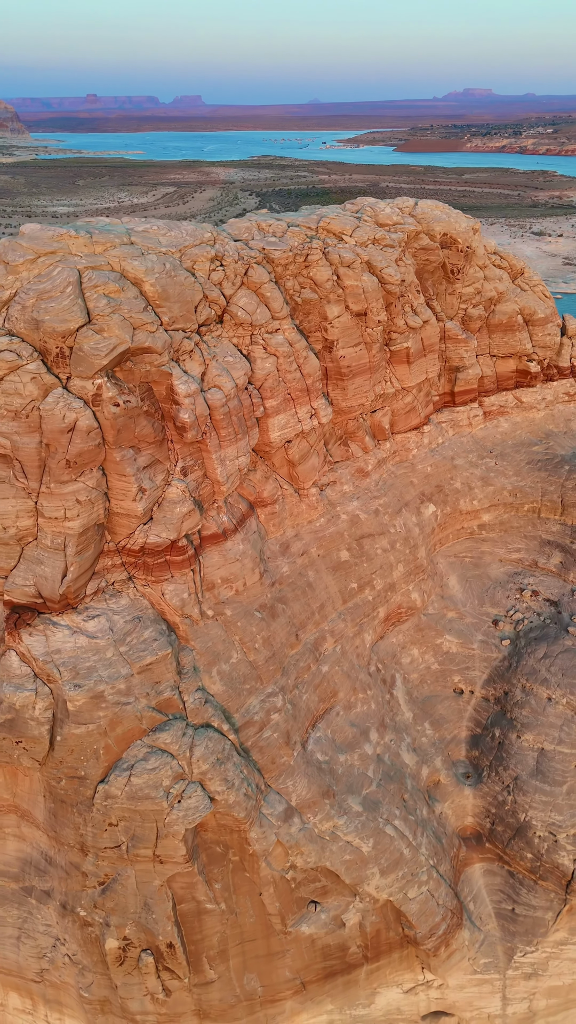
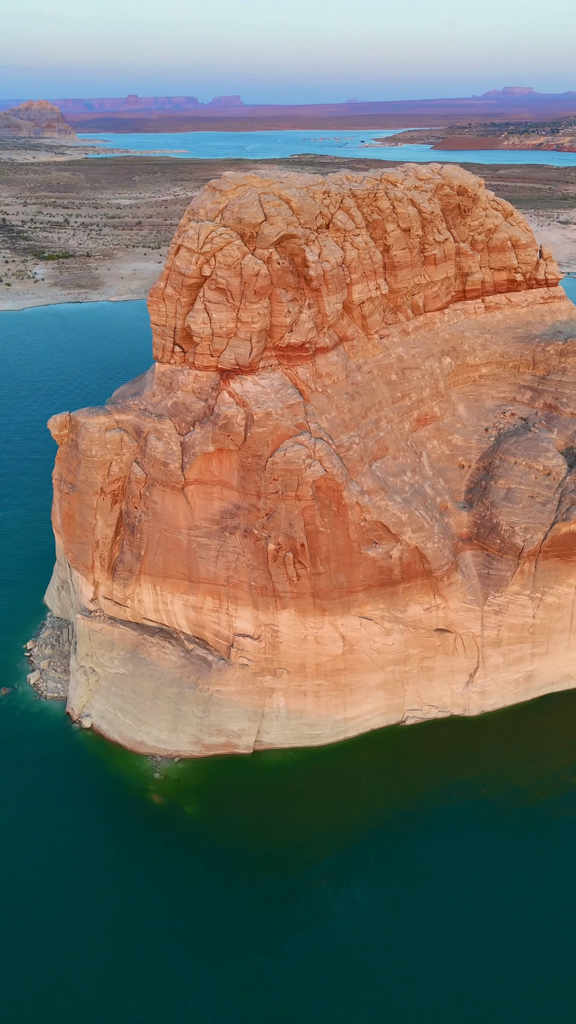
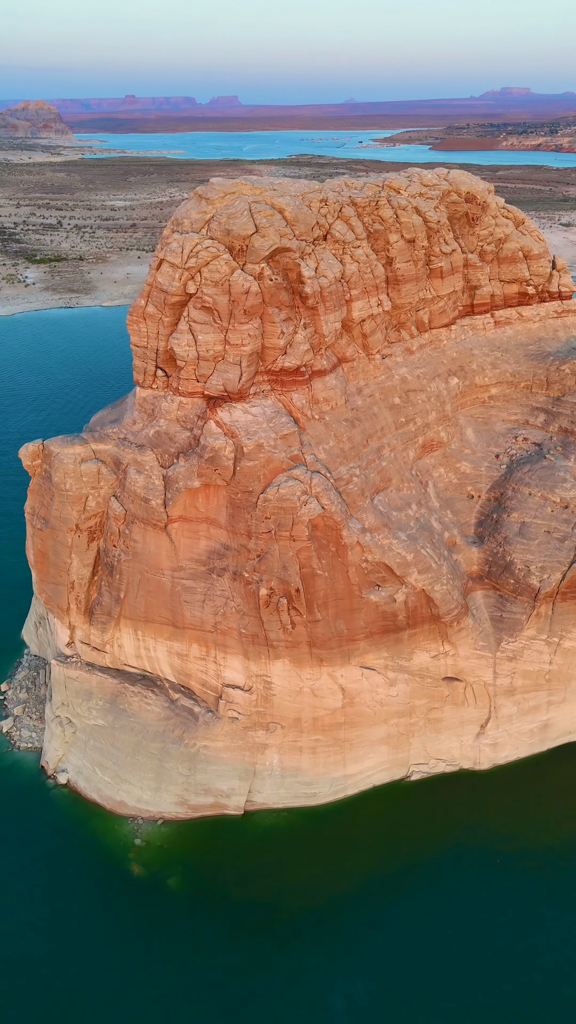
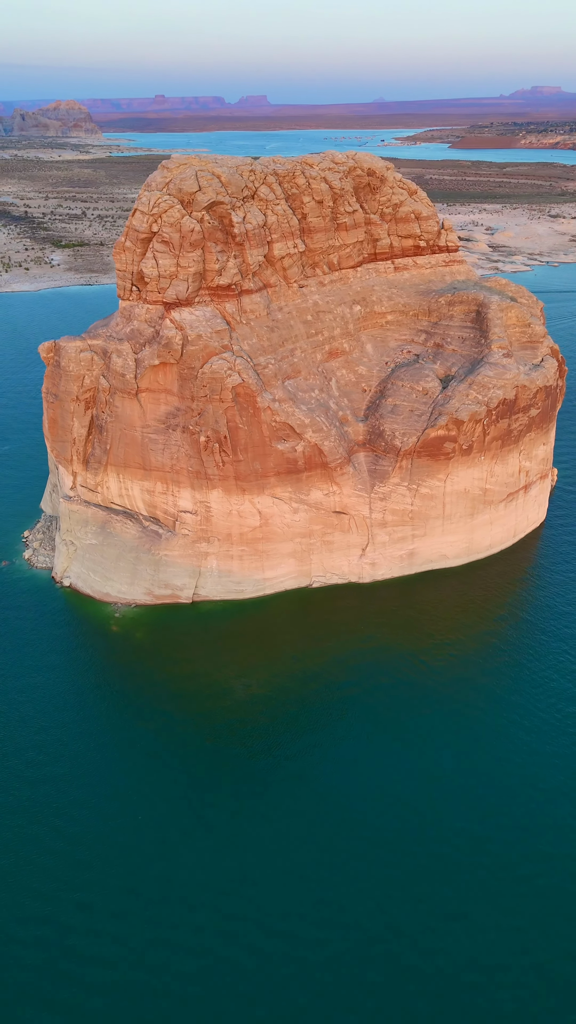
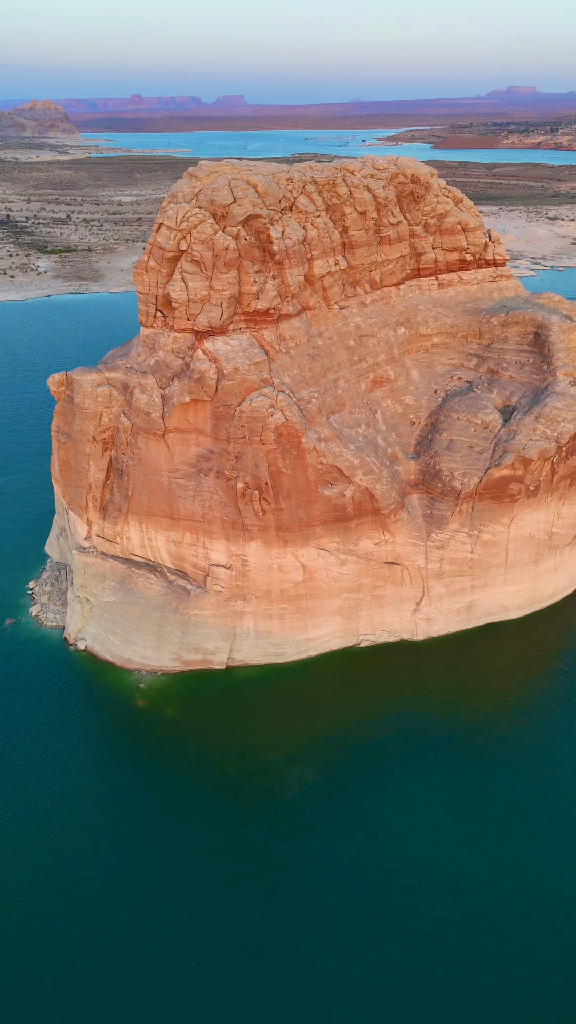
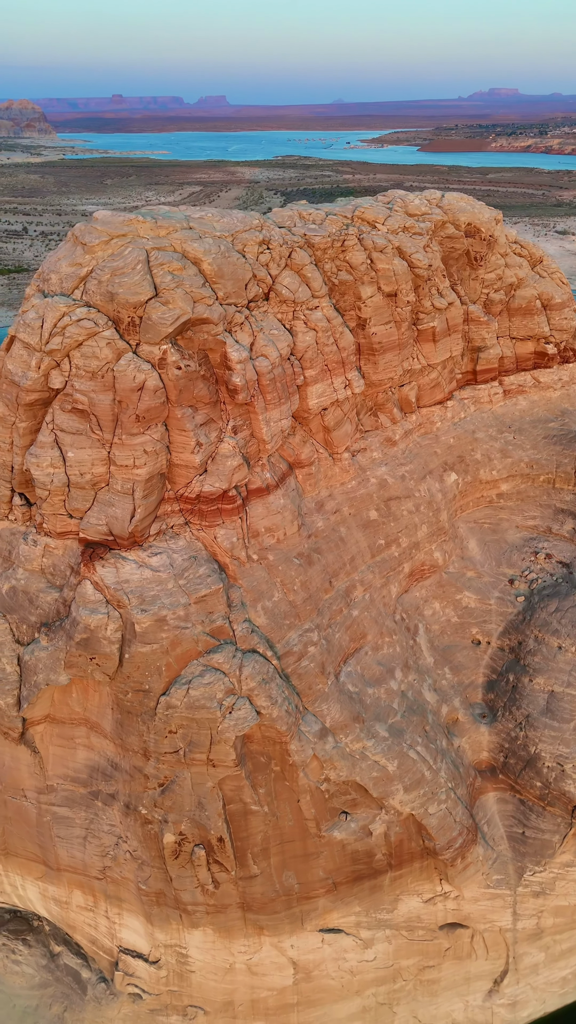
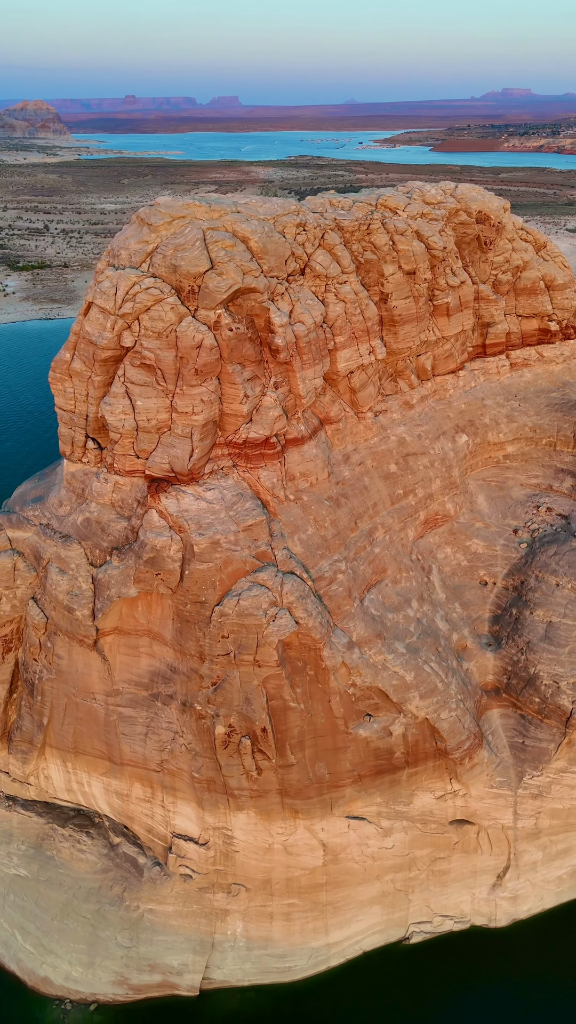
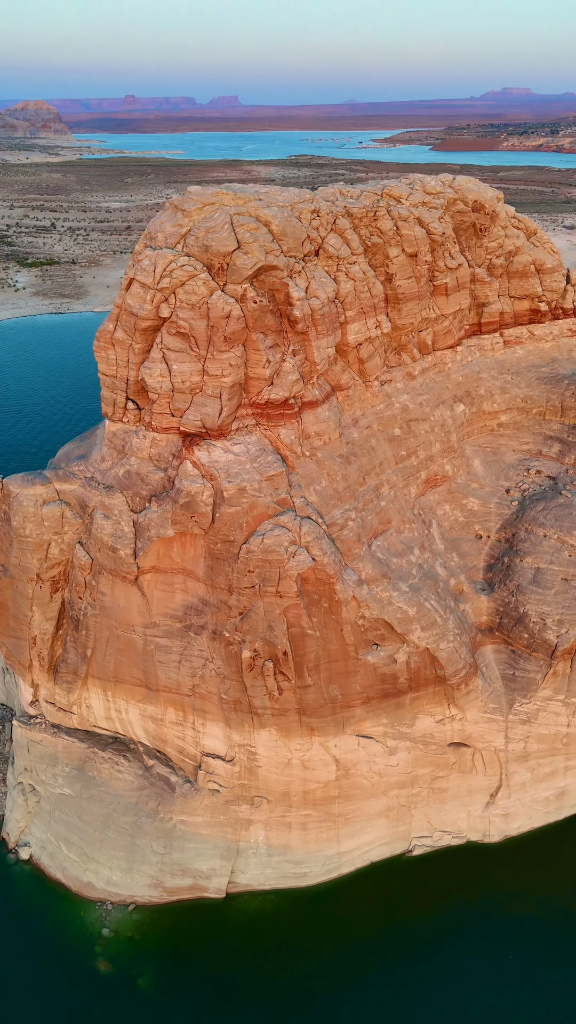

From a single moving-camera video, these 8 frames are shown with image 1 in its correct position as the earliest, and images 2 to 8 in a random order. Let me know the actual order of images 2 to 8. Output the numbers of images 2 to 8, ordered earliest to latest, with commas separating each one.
6, 7, 8, 3, 2, 5, 4
